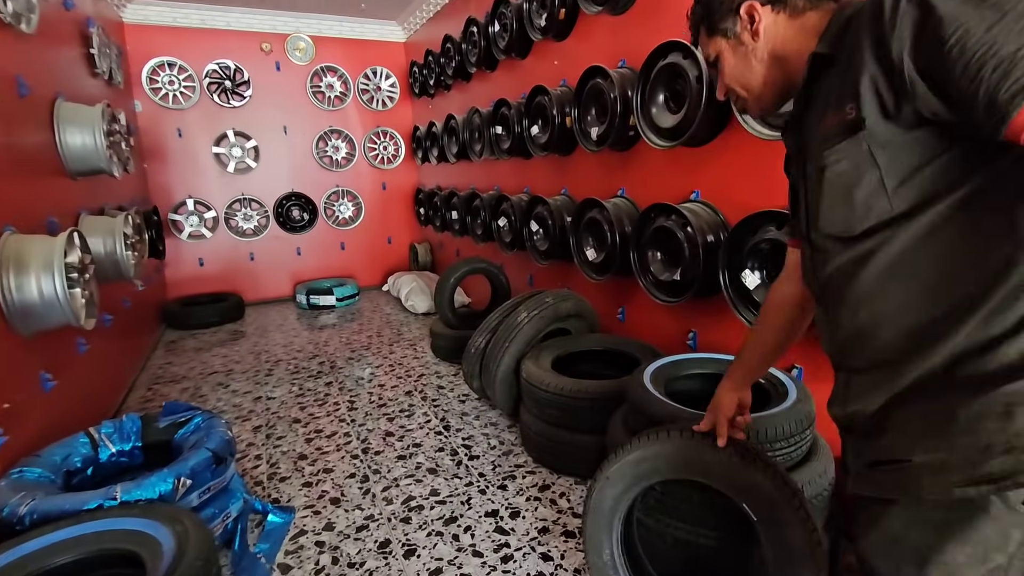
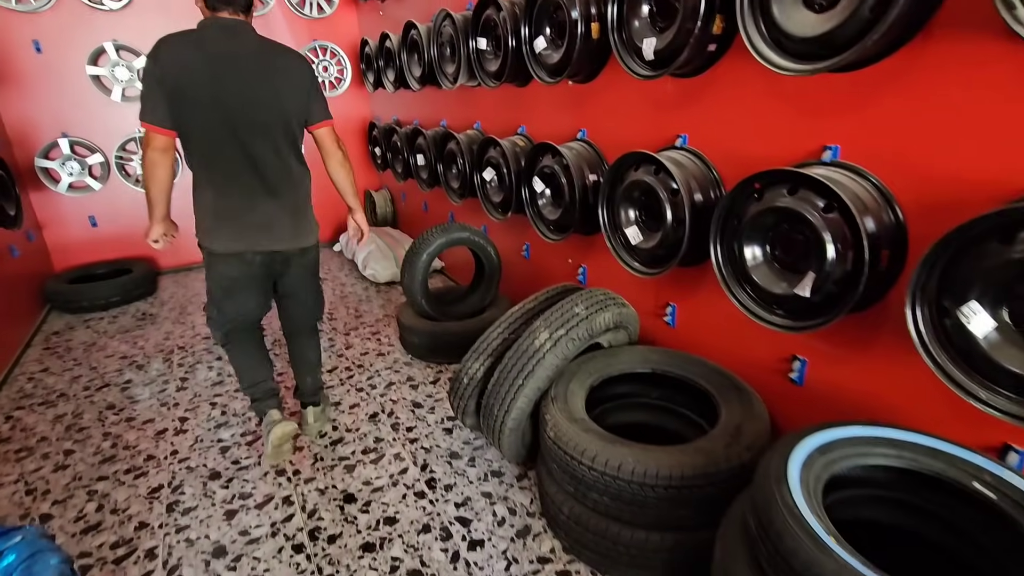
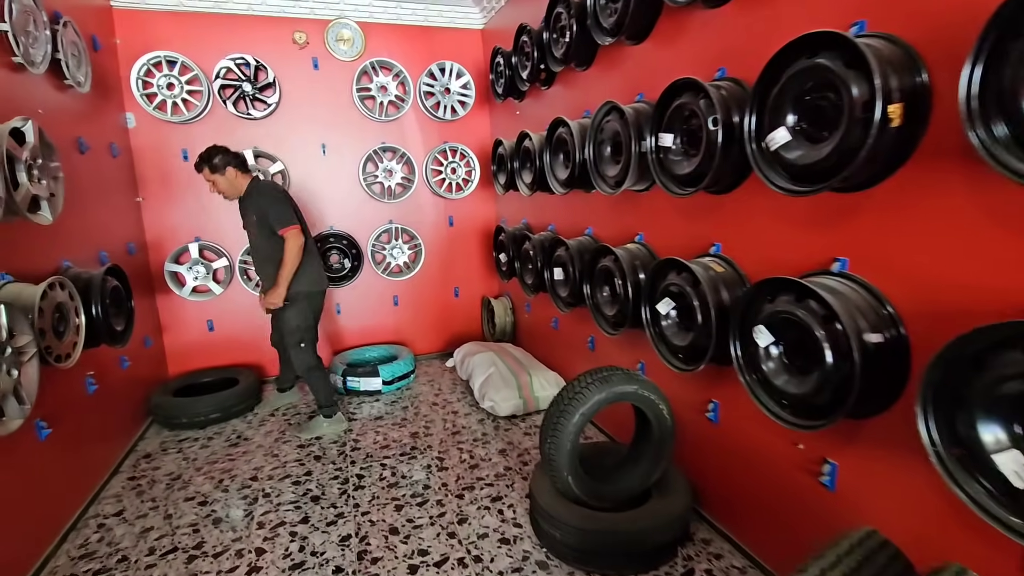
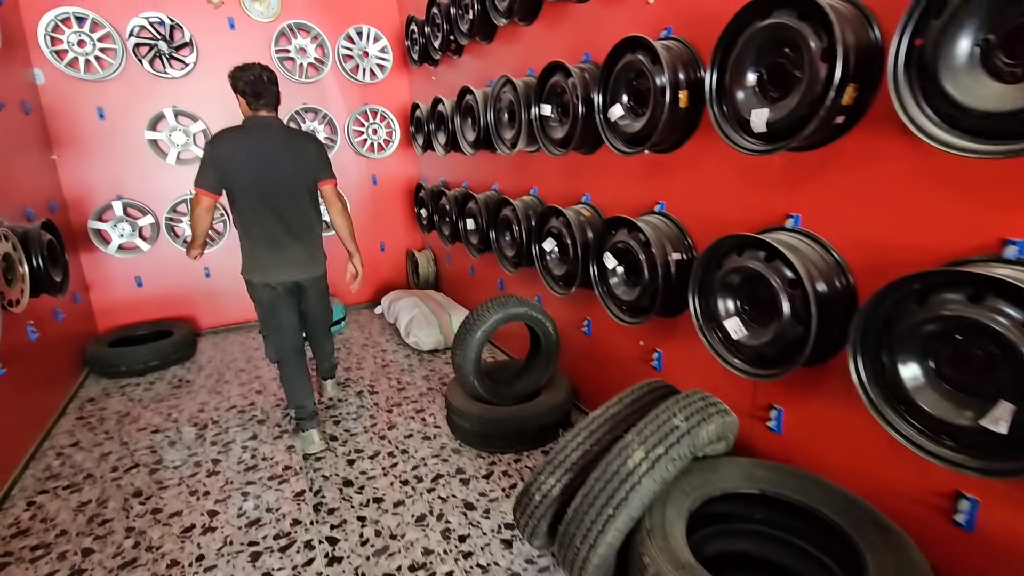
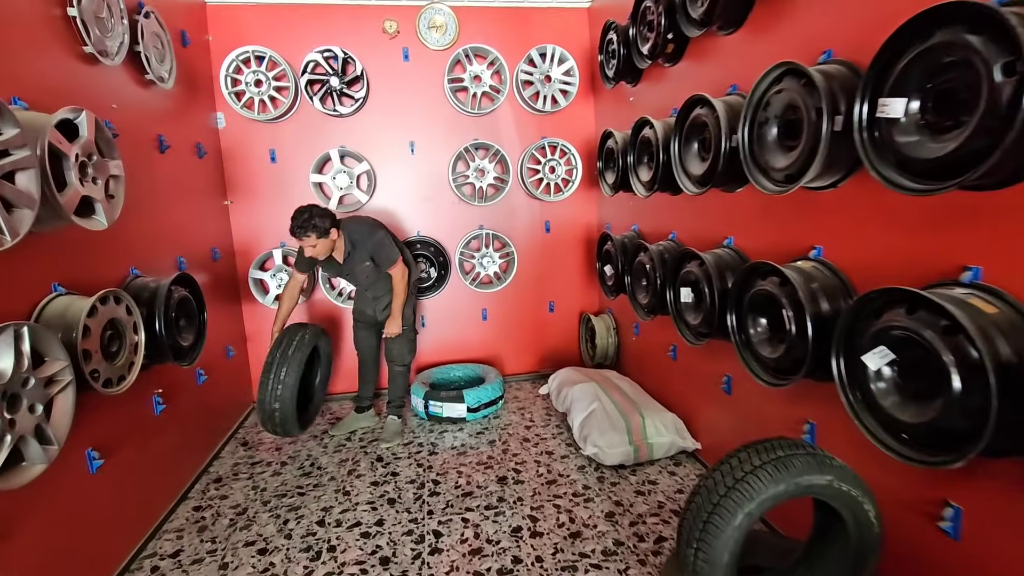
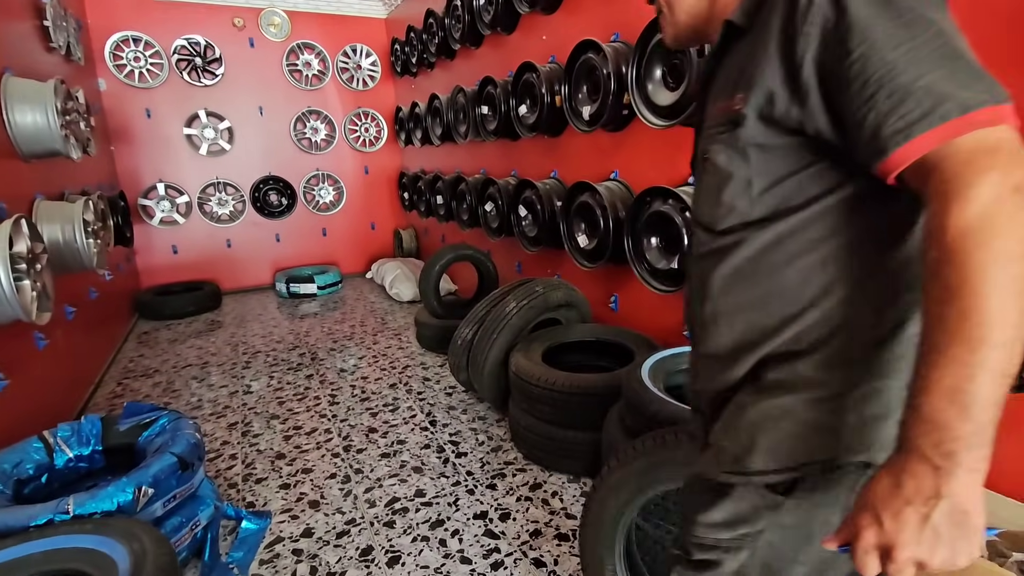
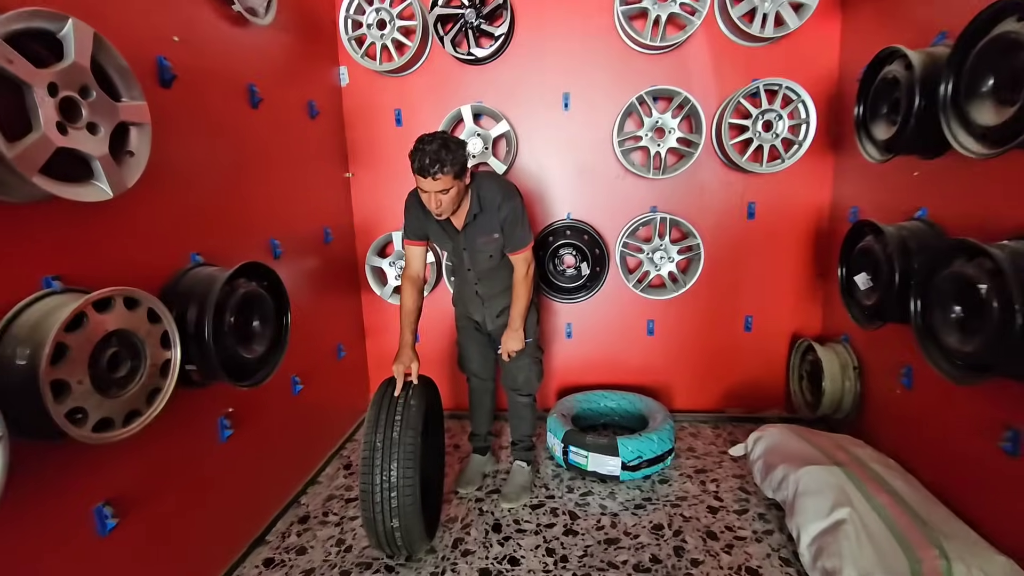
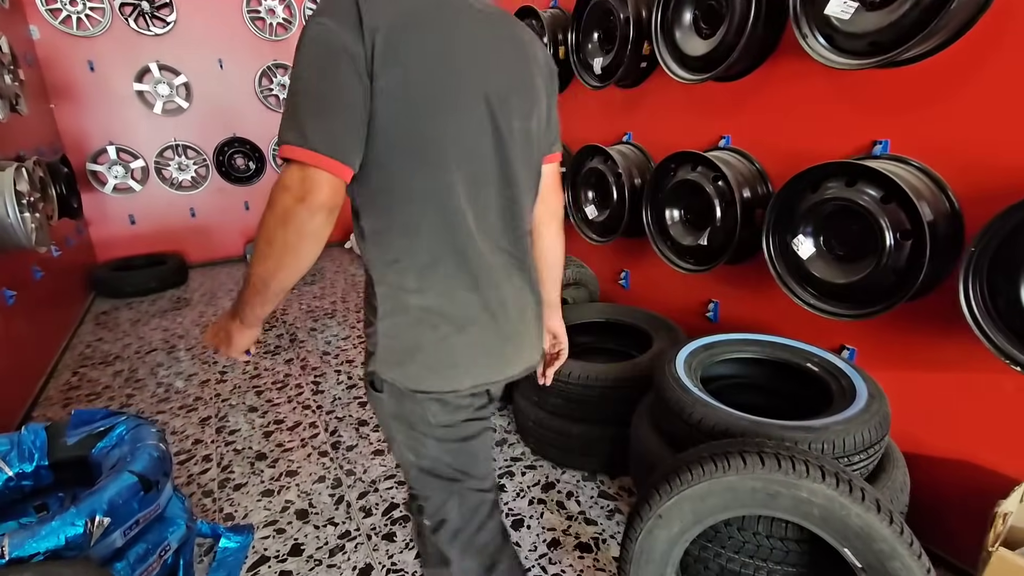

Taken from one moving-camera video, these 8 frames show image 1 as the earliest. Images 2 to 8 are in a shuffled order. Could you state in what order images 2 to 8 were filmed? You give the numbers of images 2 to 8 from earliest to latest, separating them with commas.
6, 8, 2, 4, 3, 5, 7
